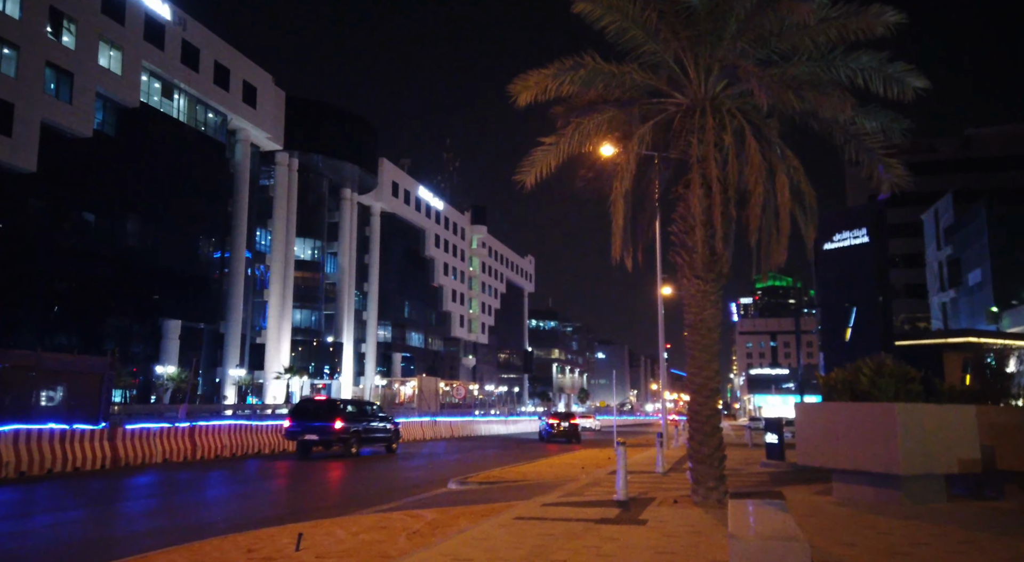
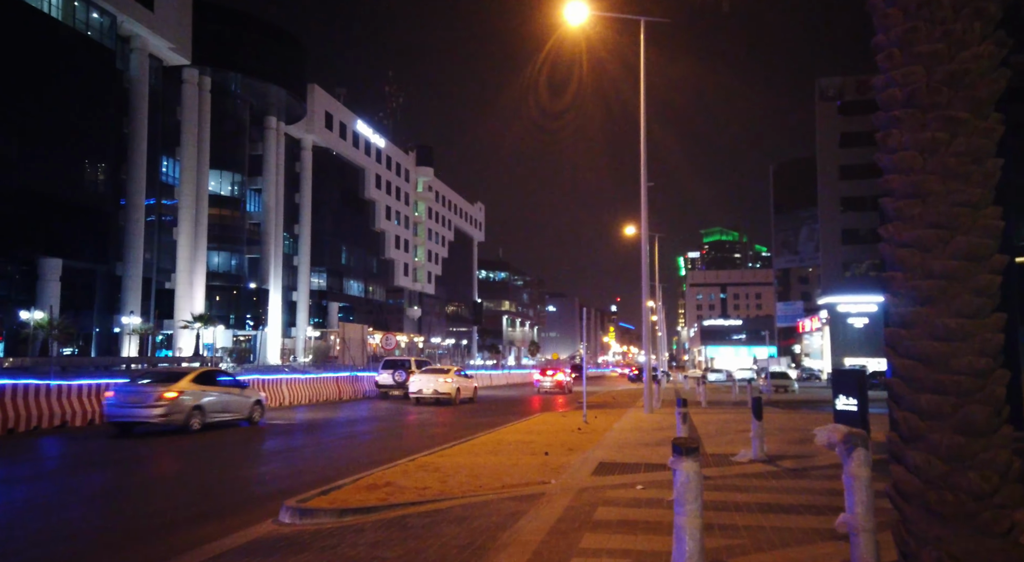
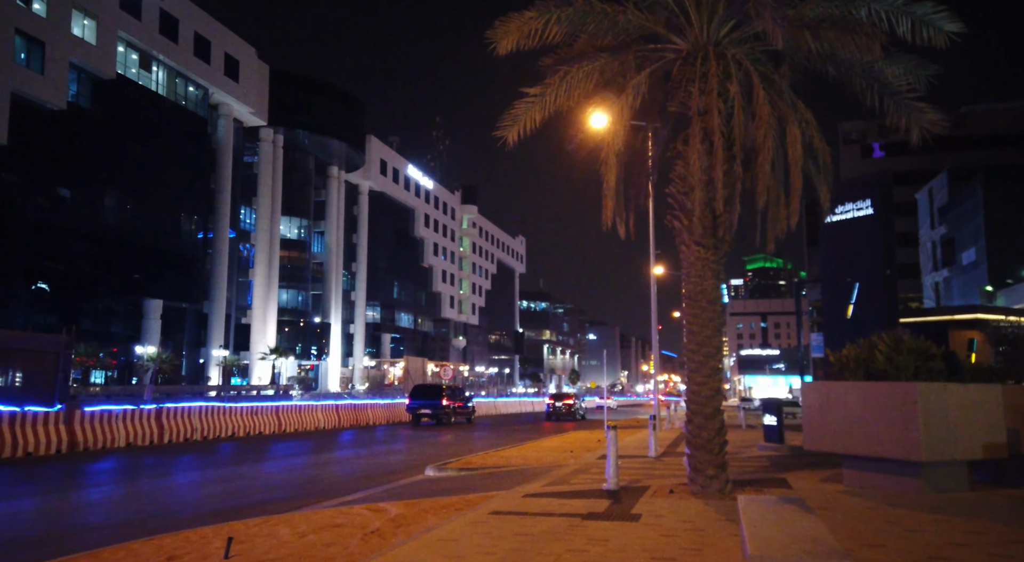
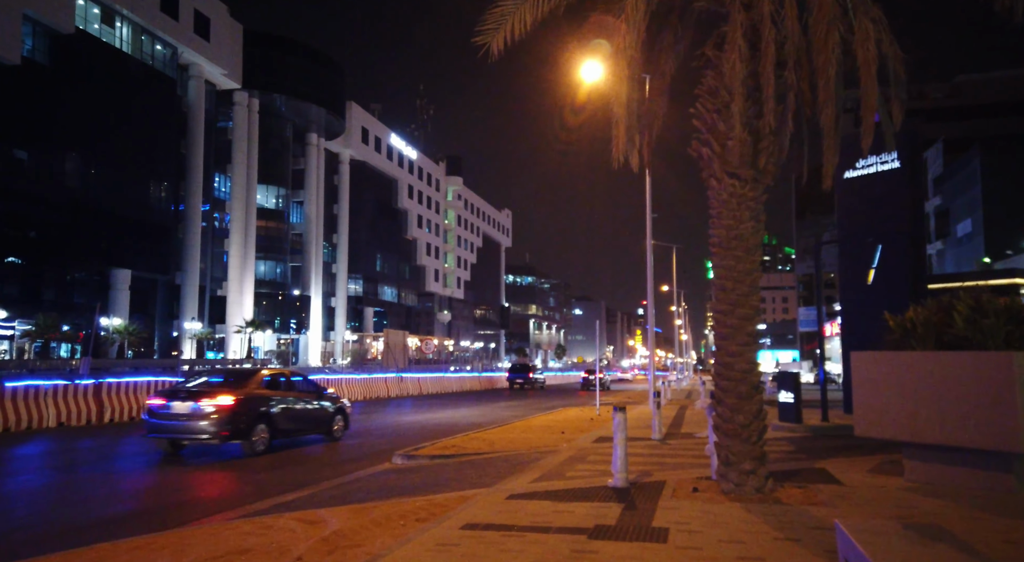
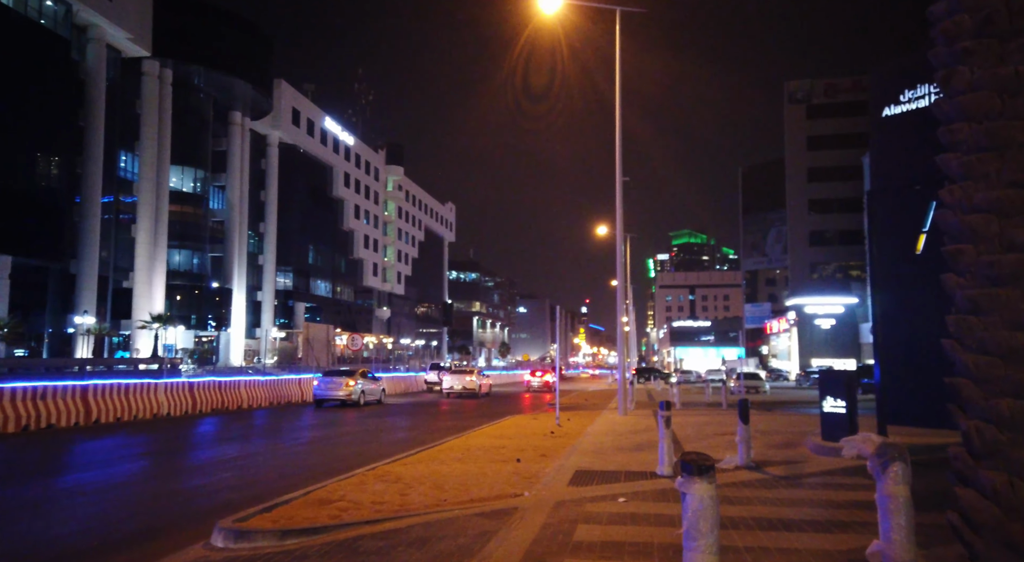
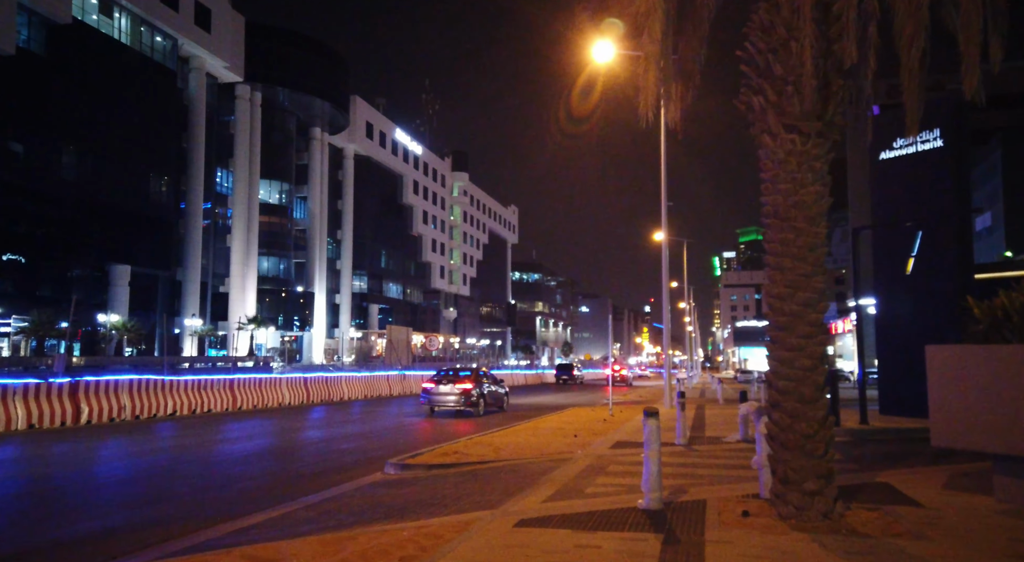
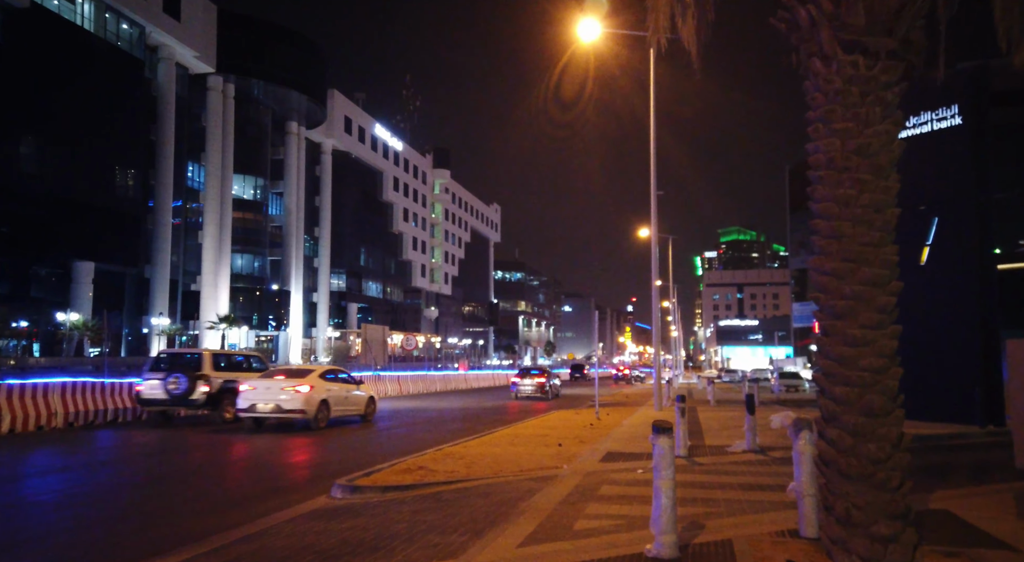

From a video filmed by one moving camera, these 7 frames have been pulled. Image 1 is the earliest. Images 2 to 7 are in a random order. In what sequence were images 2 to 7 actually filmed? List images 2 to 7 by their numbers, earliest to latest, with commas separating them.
3, 4, 6, 7, 2, 5
